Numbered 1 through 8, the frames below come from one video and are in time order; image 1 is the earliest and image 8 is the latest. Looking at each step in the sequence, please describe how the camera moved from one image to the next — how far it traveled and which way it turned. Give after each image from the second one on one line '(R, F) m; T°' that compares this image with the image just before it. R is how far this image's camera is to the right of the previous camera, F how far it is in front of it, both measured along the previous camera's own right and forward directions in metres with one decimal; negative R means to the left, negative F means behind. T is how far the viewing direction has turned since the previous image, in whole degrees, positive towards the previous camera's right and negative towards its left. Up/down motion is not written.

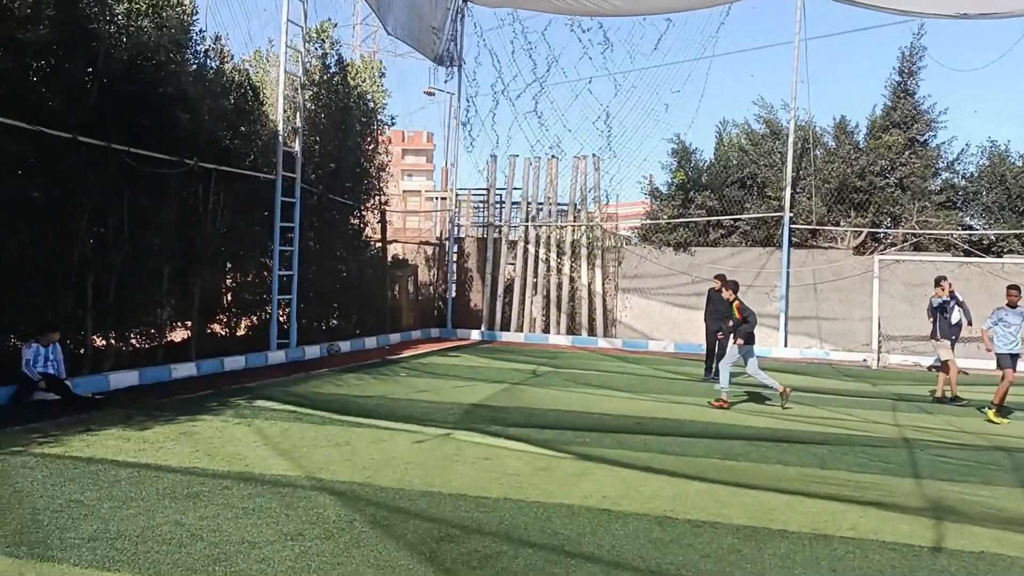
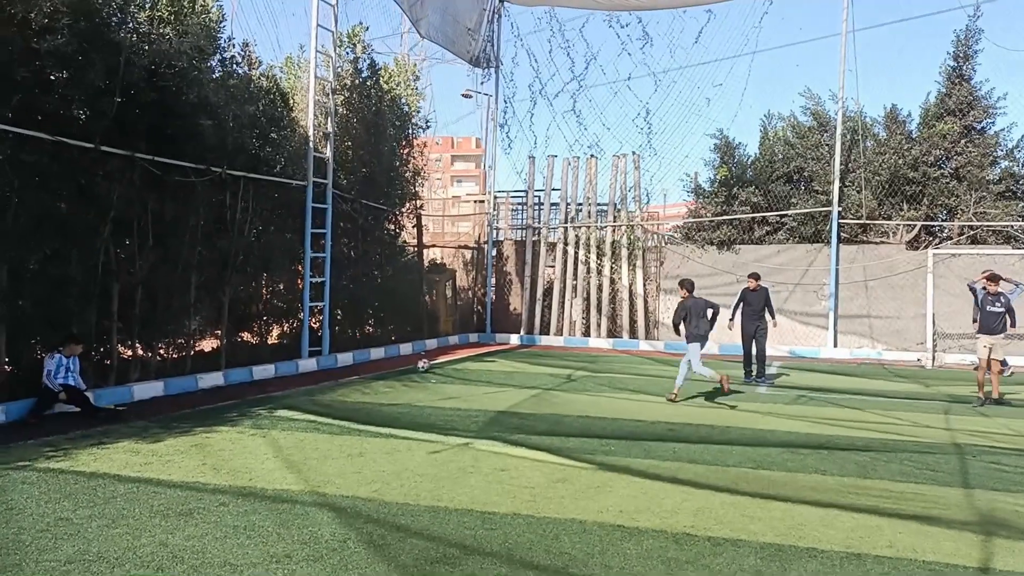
(+0.3, +0.3) m; -3°
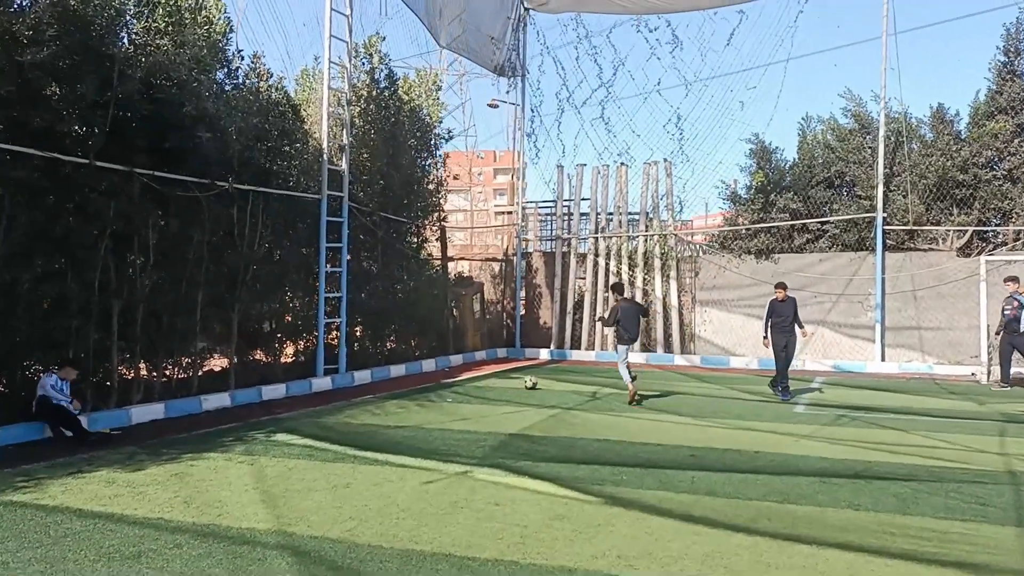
(+0.3, +0.5) m; -3°
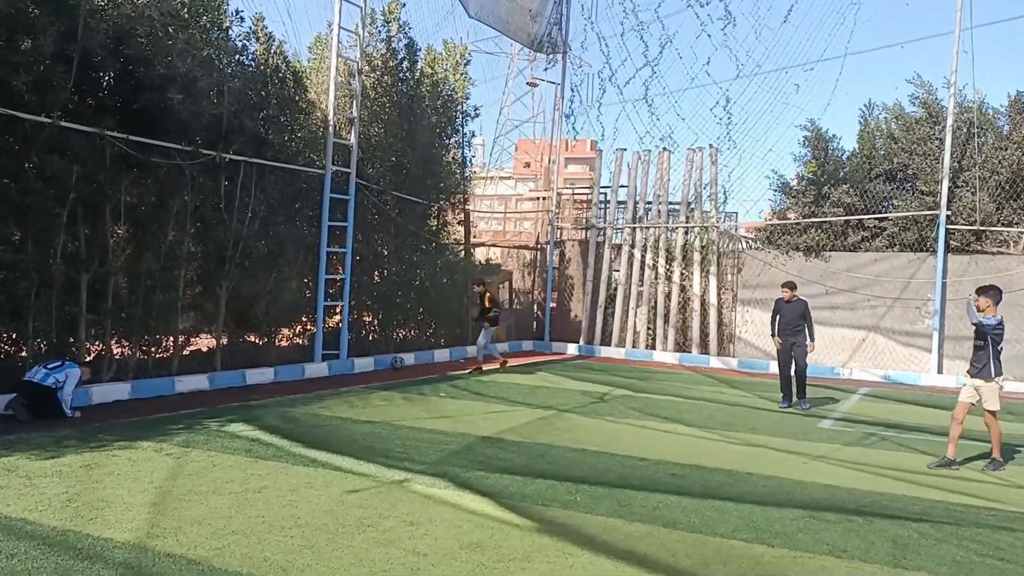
(+0.8, +0.8) m; -5°
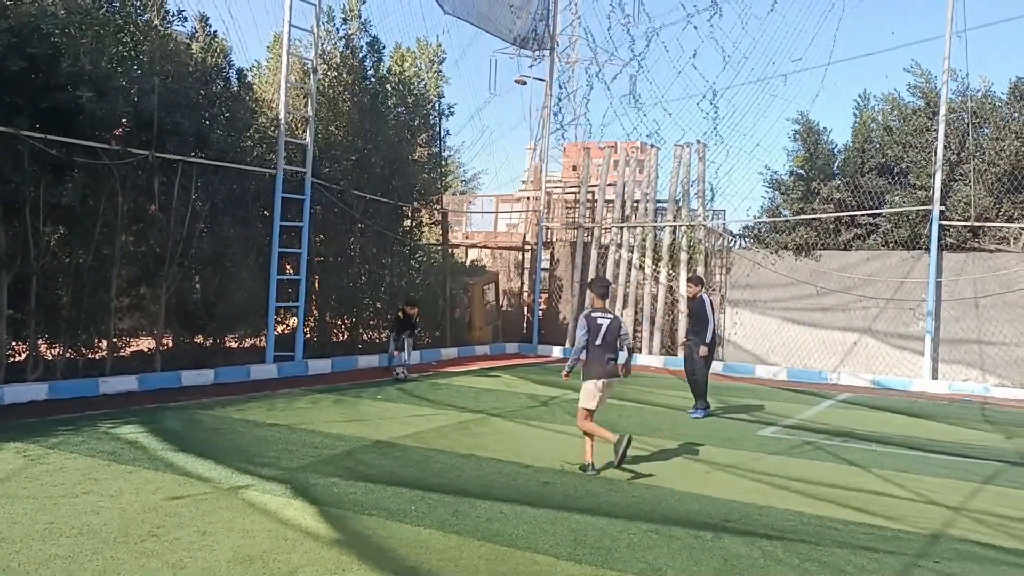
(+1.3, +0.4) m; -4°
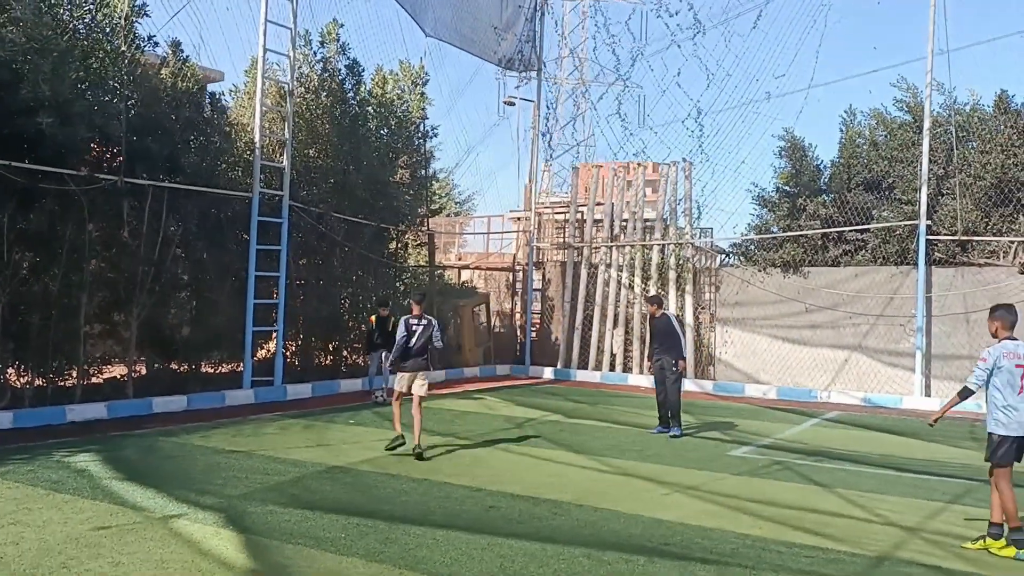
(+0.5, +0.1) m; -1°
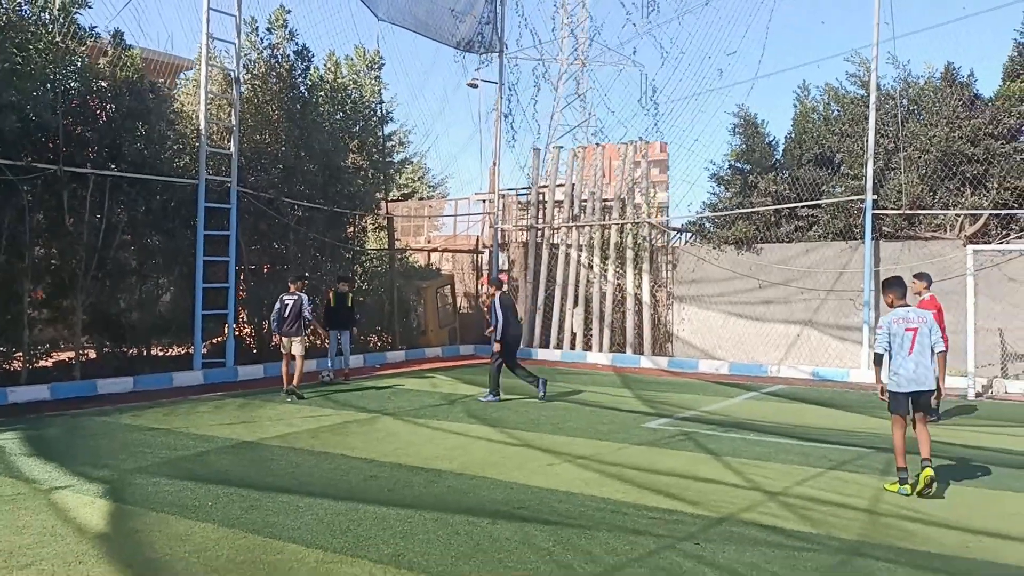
(+0.9, -0.2) m; -1°
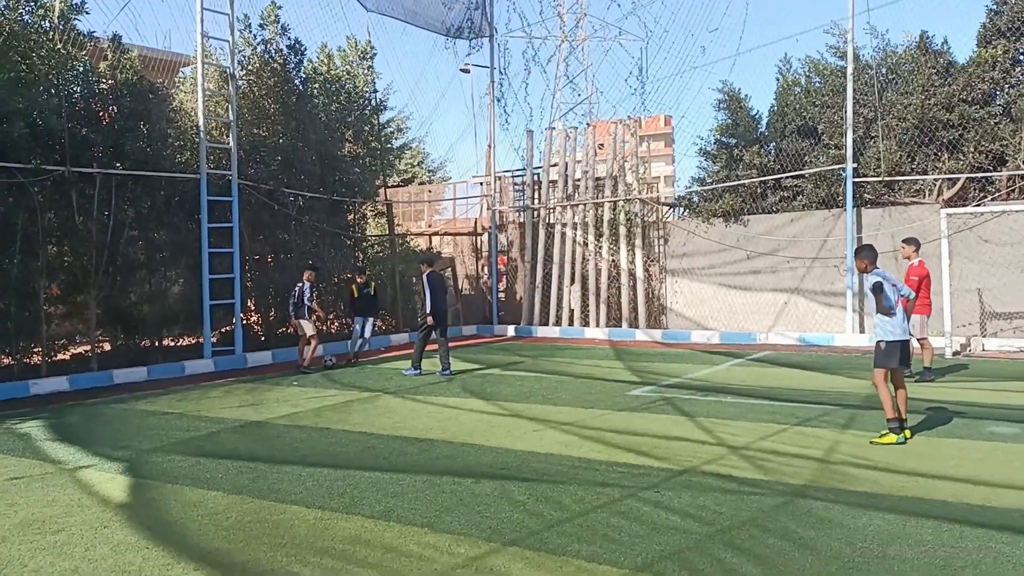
(+0.2, -0.5) m; -1°
